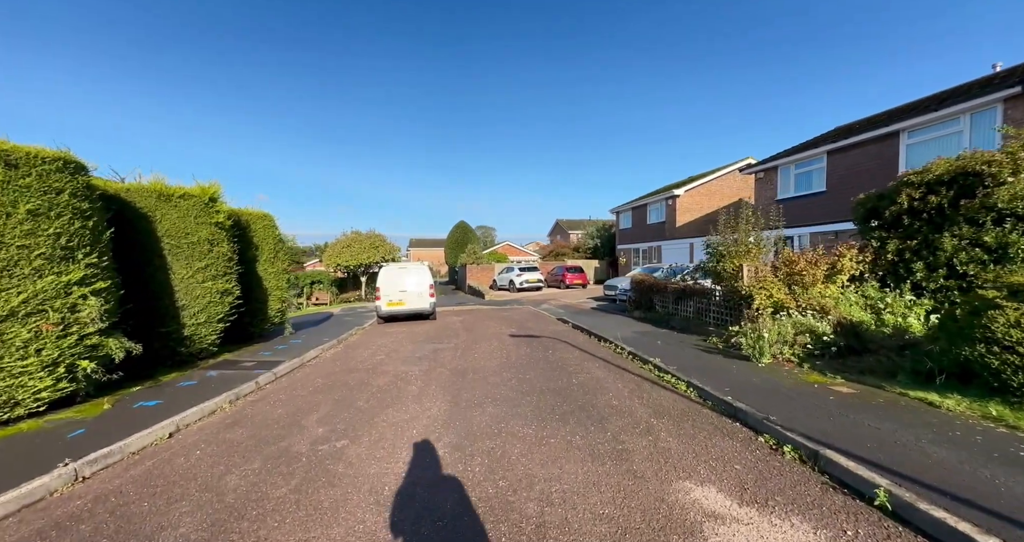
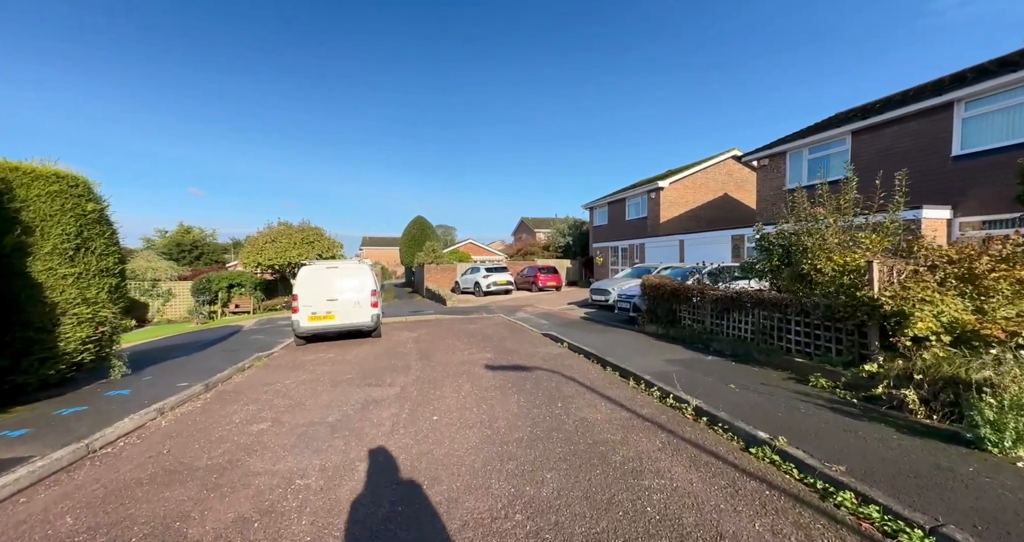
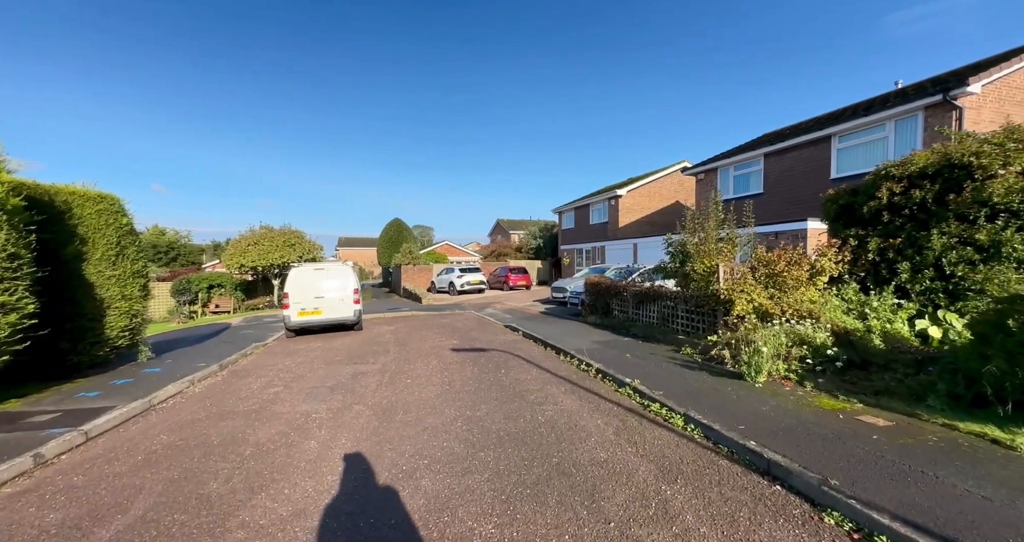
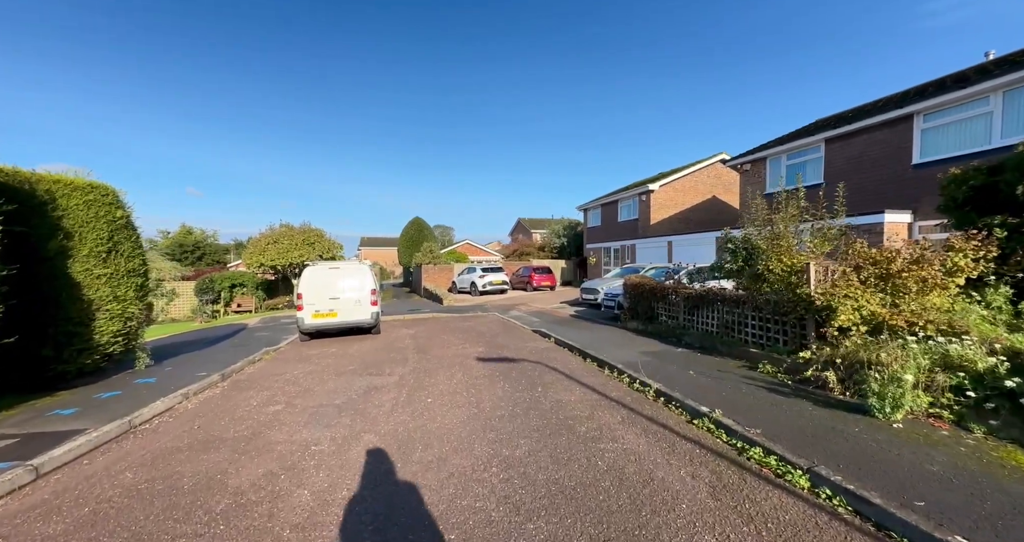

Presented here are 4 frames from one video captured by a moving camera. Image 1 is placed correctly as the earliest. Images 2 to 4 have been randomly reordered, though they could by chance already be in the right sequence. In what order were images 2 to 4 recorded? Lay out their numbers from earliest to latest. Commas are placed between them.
3, 4, 2
